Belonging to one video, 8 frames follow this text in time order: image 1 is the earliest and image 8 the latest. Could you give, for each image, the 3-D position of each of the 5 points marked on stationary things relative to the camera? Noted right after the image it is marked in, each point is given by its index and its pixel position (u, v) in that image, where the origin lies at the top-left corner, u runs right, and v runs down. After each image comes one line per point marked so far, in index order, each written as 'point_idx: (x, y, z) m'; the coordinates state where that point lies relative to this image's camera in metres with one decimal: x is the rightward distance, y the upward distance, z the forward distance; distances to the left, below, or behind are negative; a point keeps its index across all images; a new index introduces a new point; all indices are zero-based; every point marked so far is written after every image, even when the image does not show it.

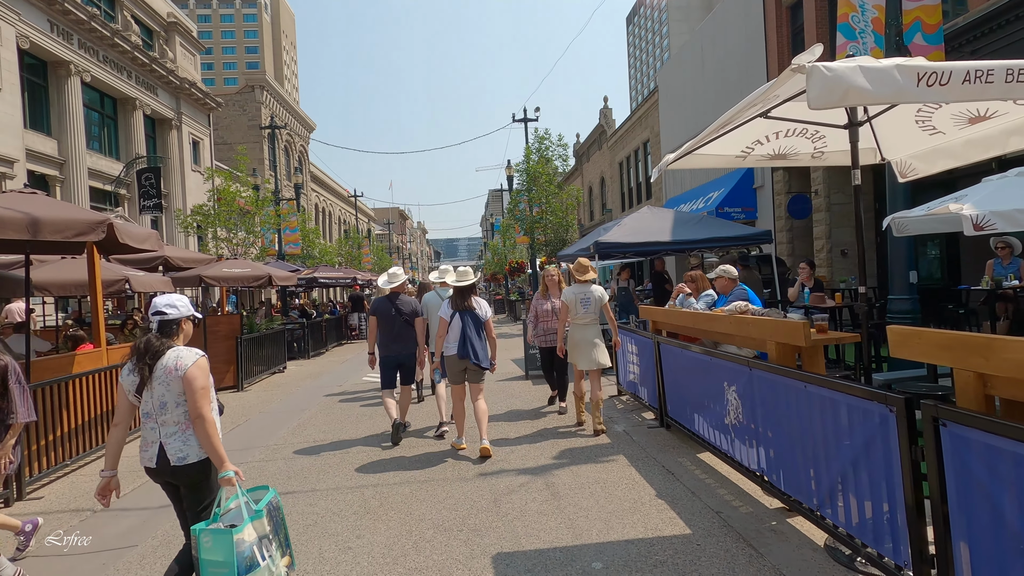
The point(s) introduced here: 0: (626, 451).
0: (+1.2, -1.8, +5.8) m
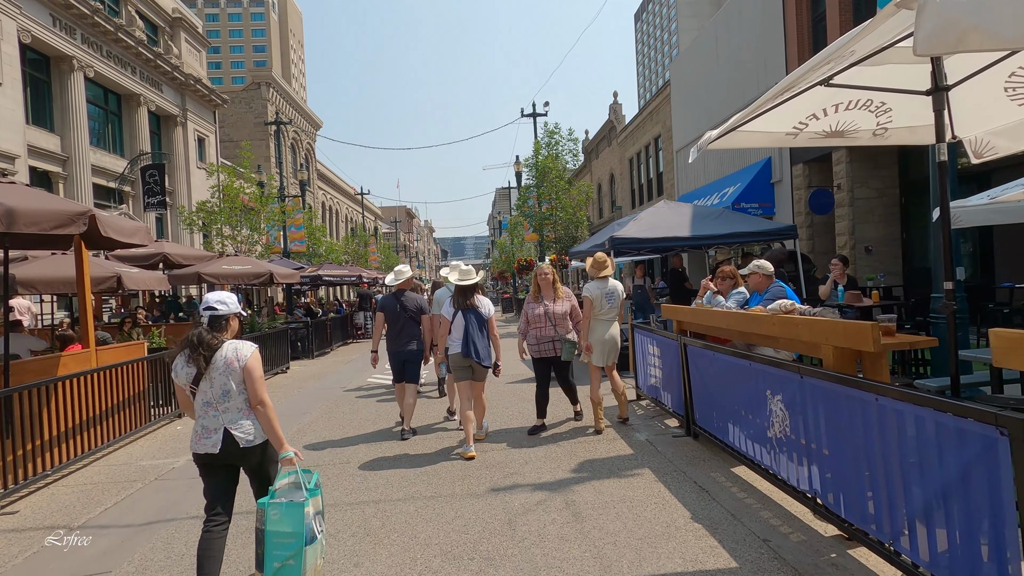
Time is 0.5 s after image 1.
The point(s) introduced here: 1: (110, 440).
0: (+1.4, -1.7, +5.3) m
1: (-5.4, -2.0, +7.2) m
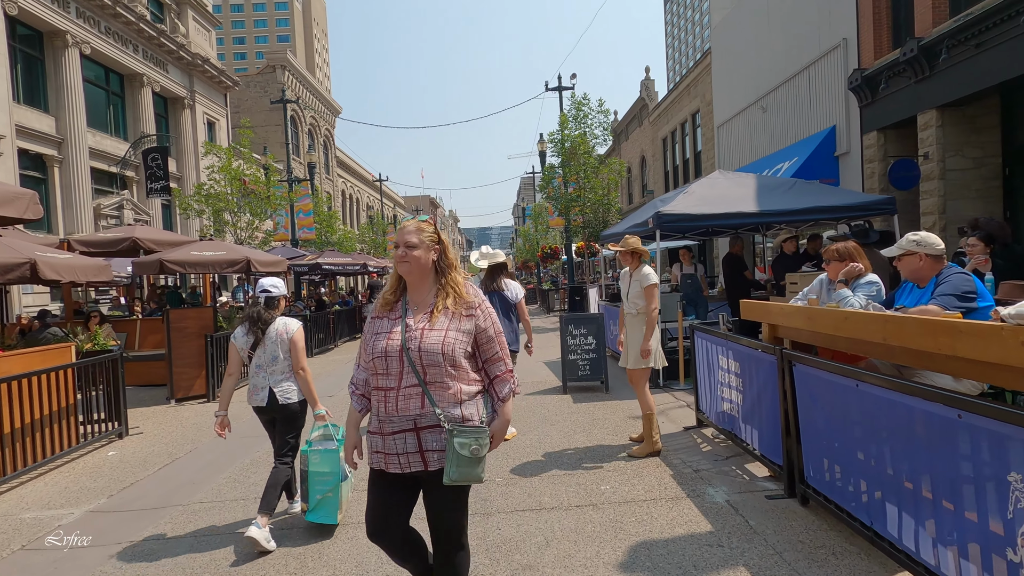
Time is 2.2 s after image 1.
0: (+1.5, -1.7, +3.3) m
1: (-5.3, -1.9, +5.6) m
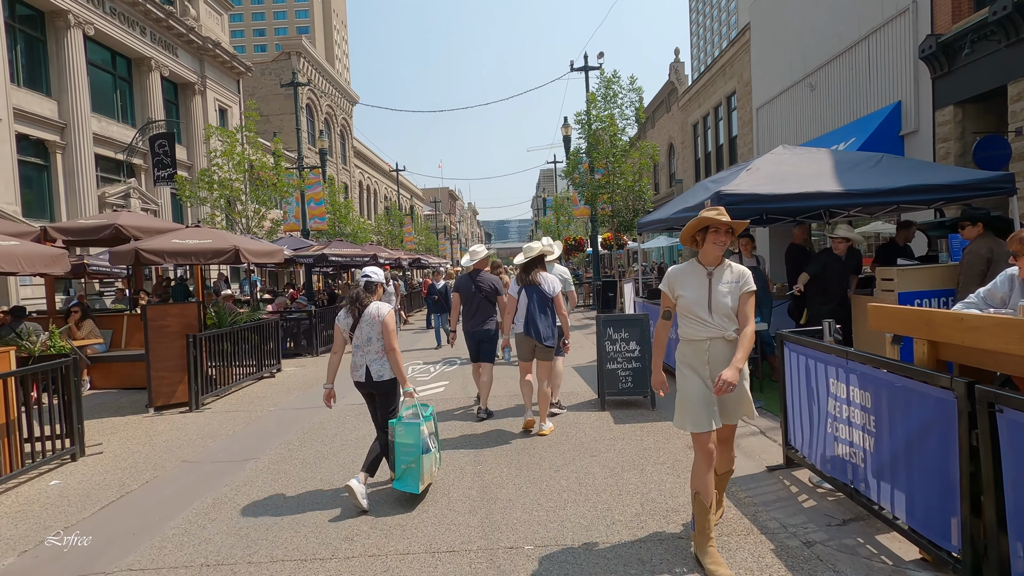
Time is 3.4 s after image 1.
0: (+1.6, -1.7, +2.0) m
1: (-5.0, -1.9, +4.5) m
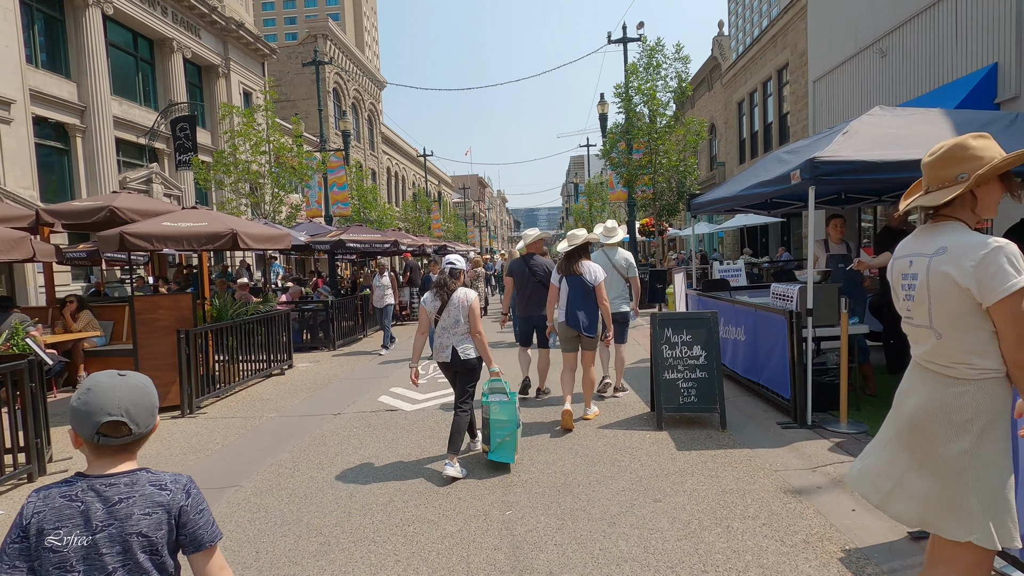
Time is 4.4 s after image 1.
0: (+1.8, -1.7, +0.7) m
1: (-4.8, -1.8, +3.6) m
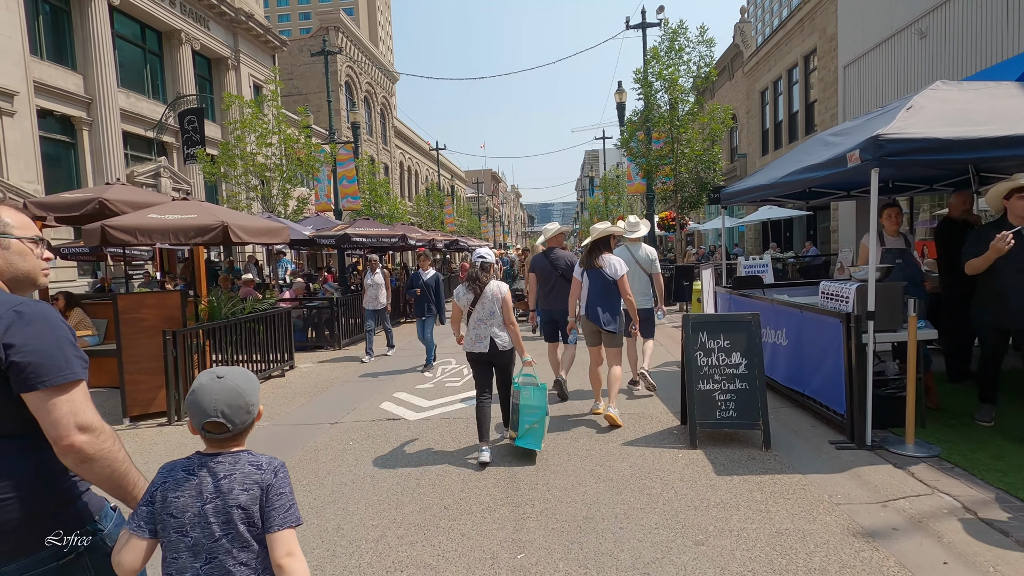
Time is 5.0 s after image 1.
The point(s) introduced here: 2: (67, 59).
0: (+1.8, -1.7, +0.1) m
1: (-4.7, -1.8, +3.1) m
2: (-15.1, +7.8, +18.1) m
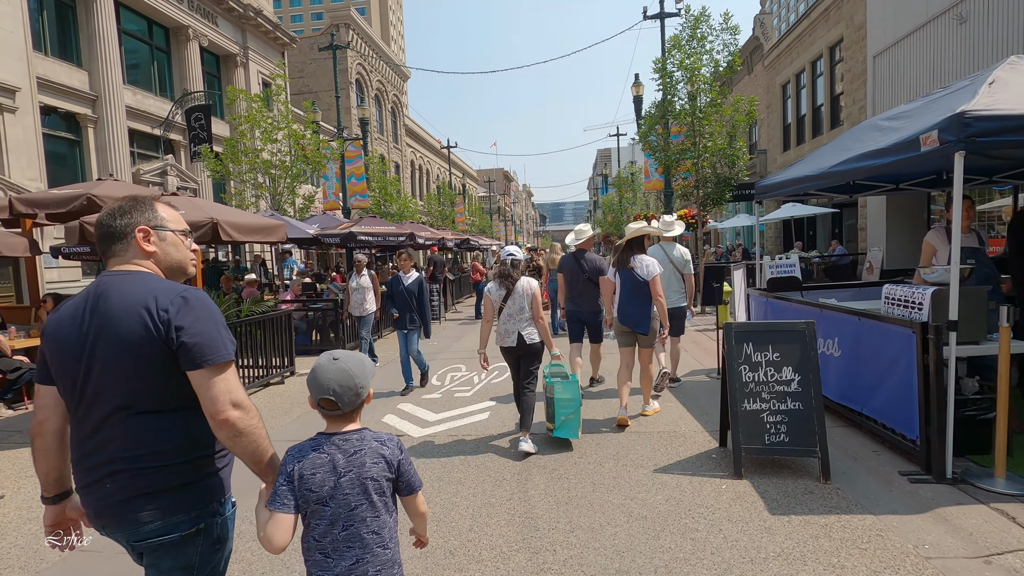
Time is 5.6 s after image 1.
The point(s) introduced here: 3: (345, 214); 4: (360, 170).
0: (+1.8, -1.8, -0.6) m
1: (-4.6, -1.8, +2.6) m
2: (-14.7, +7.8, +17.8) m
3: (-6.2, +2.8, +19.9) m
4: (-5.5, +4.3, +19.3) m
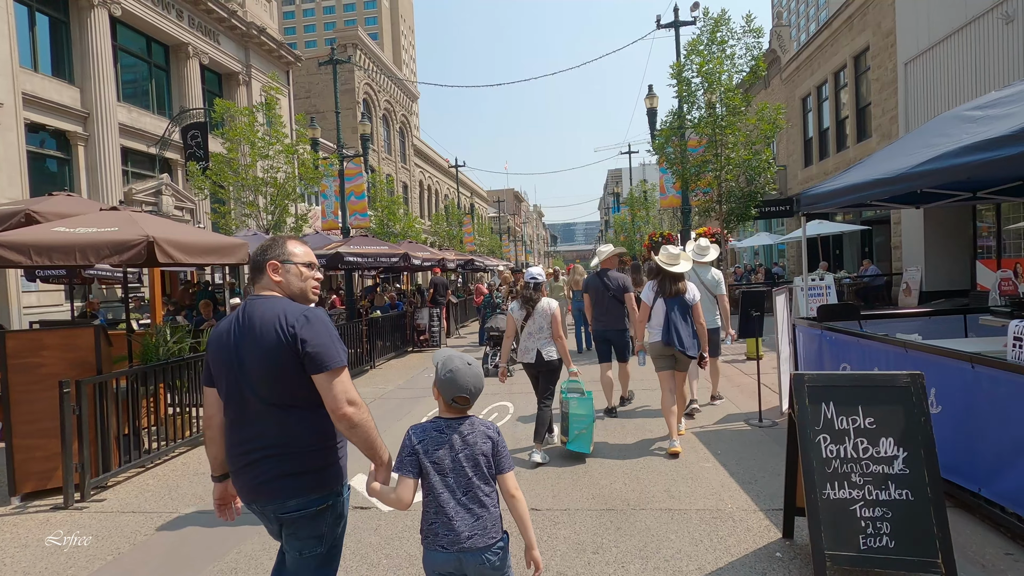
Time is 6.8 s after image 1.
0: (+1.6, -1.8, -1.9) m
1: (-4.7, -2.0, +1.4) m
2: (-14.4, +7.0, +17.2) m
3: (-6.0, +1.9, +19.0) m
4: (-5.3, +3.5, +18.5) m
